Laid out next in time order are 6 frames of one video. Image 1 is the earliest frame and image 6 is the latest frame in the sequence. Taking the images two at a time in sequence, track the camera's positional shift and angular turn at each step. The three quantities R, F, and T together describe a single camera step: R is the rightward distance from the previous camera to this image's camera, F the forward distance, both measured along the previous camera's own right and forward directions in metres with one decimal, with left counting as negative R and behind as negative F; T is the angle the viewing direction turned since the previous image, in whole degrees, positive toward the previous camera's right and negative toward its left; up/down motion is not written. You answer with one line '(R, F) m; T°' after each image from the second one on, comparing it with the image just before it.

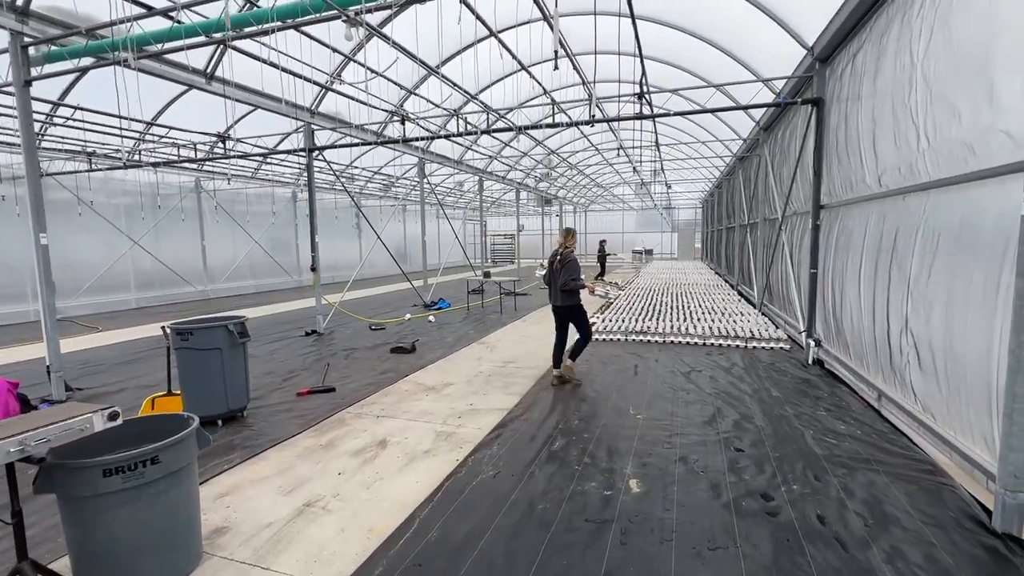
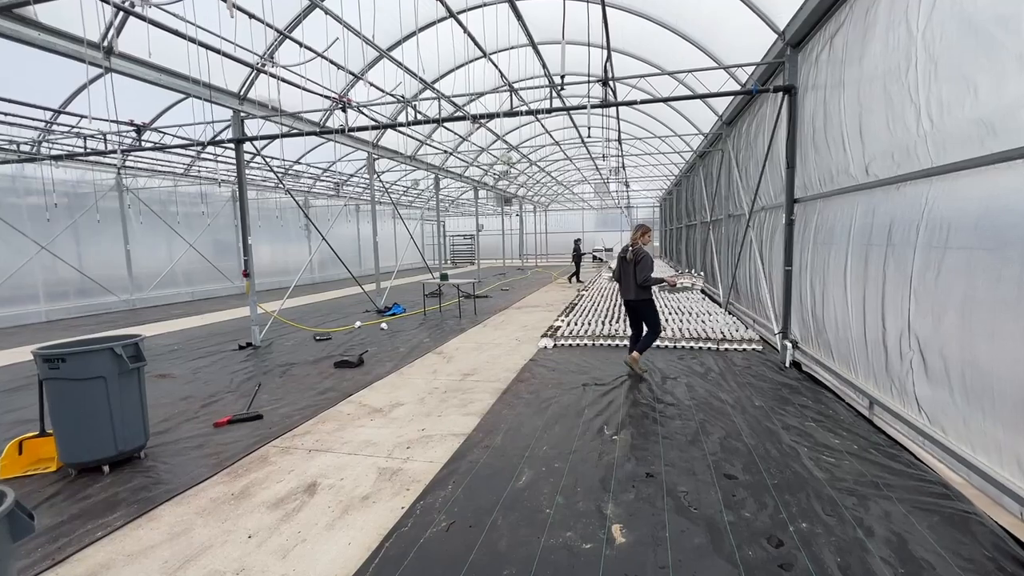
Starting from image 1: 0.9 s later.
(0.0, +0.6) m; +5°
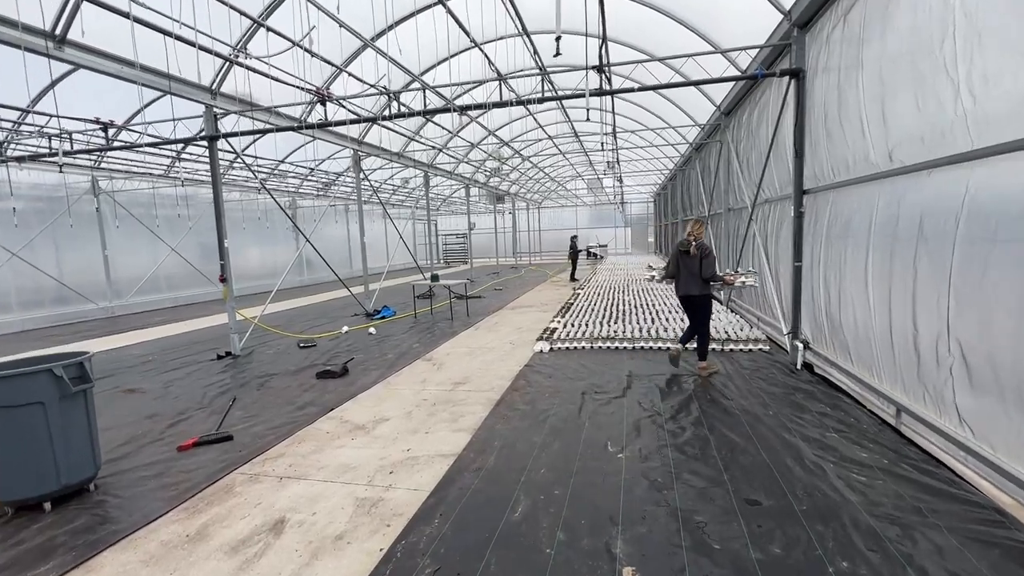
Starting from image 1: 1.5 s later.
(0.0, +0.4) m; +1°
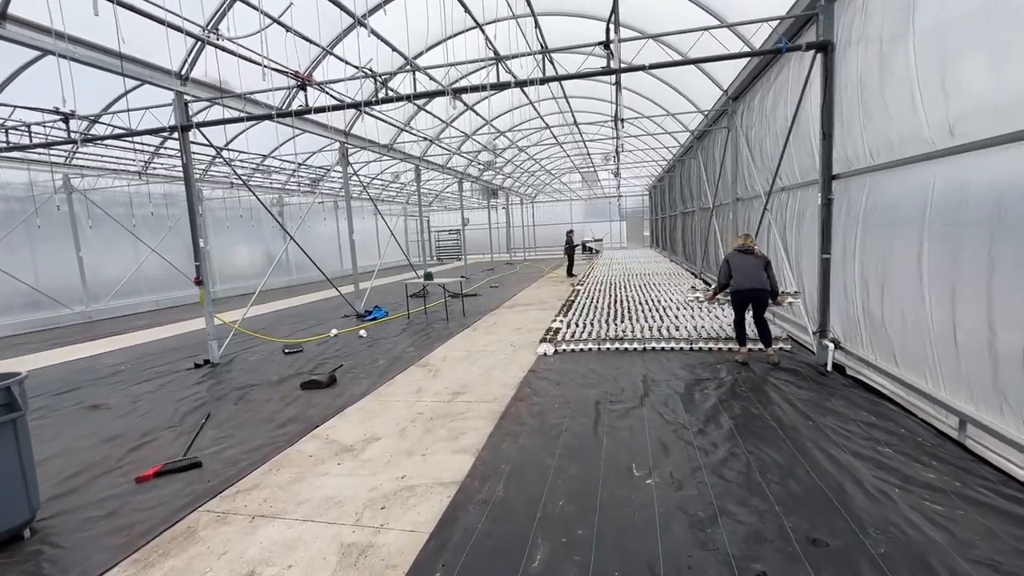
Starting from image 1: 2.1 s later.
(-0.1, +0.5) m; +1°
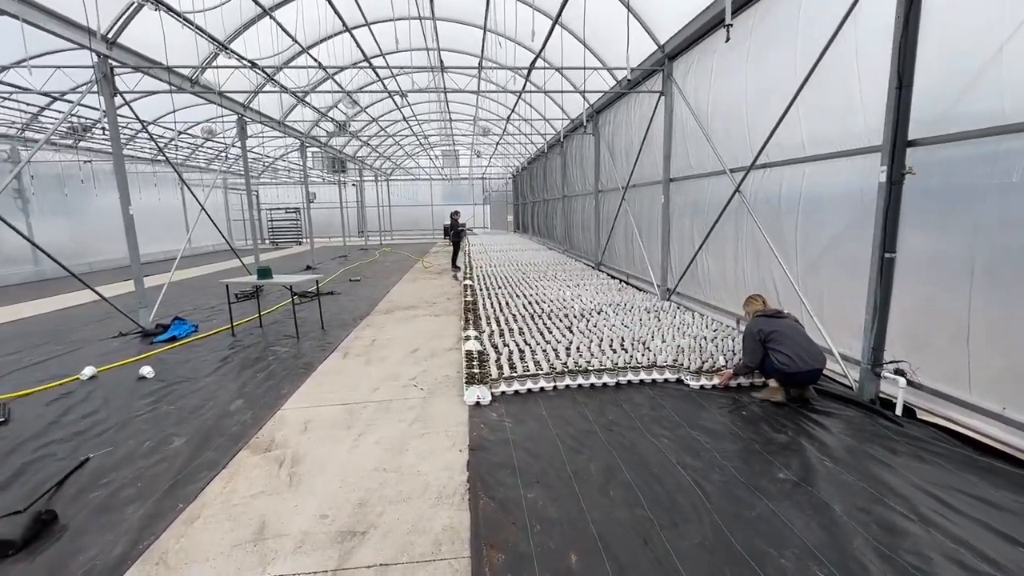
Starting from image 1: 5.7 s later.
(-0.5, +2.3) m; +18°
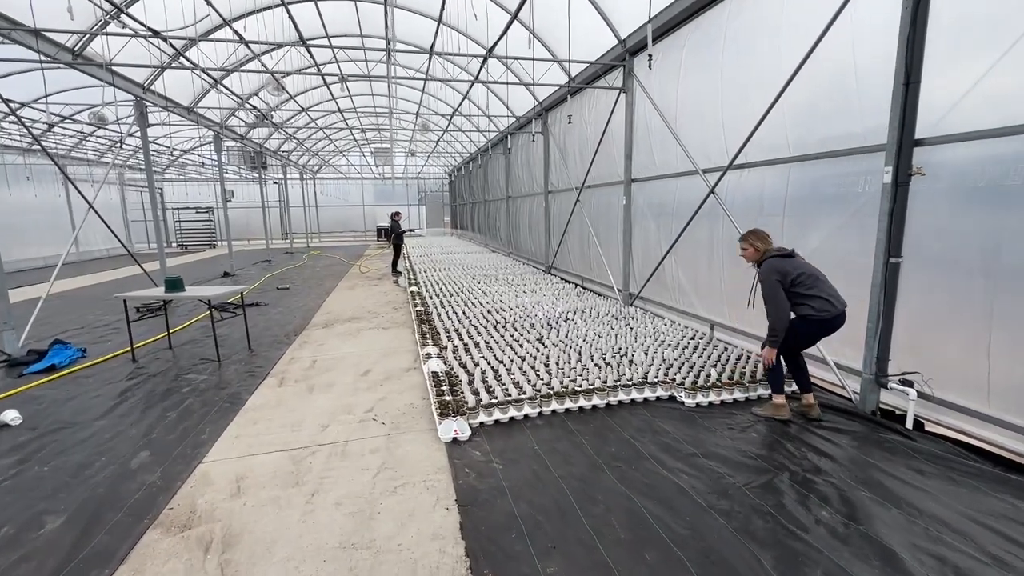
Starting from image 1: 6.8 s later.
(-0.3, +0.6) m; +8°
